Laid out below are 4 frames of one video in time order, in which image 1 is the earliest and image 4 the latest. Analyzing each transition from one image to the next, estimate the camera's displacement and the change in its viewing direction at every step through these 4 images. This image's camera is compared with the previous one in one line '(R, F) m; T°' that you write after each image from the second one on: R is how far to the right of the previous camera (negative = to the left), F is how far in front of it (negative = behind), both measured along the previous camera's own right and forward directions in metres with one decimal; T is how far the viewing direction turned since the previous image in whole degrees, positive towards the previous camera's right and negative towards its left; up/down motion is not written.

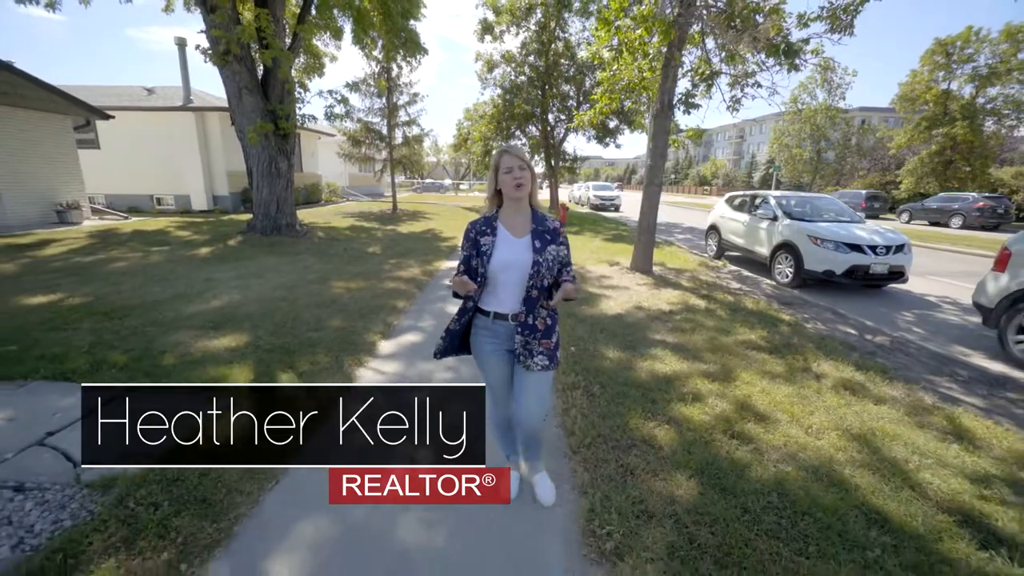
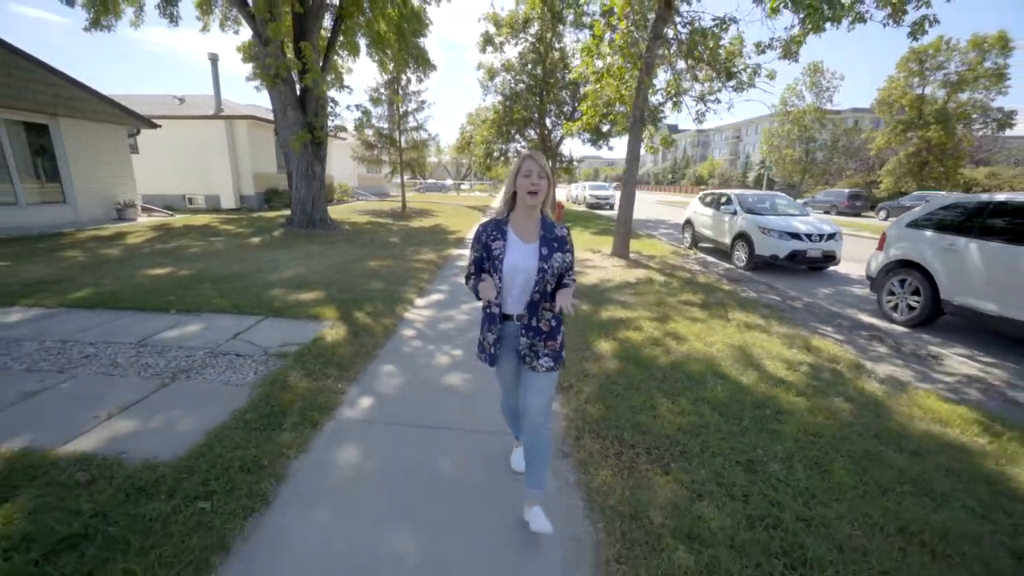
(0.0, -1.6) m; 0°
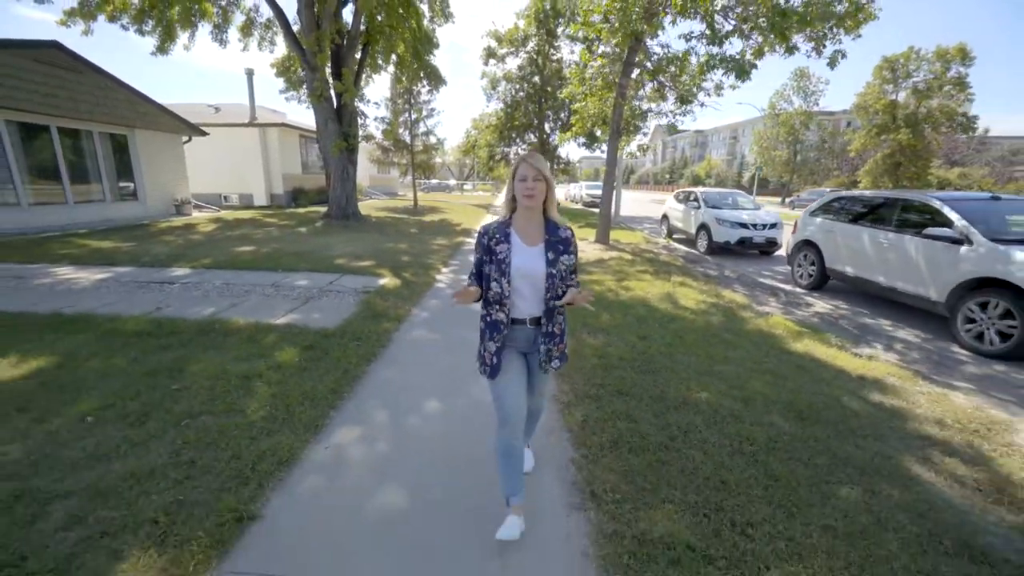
(0.0, -2.1) m; 0°
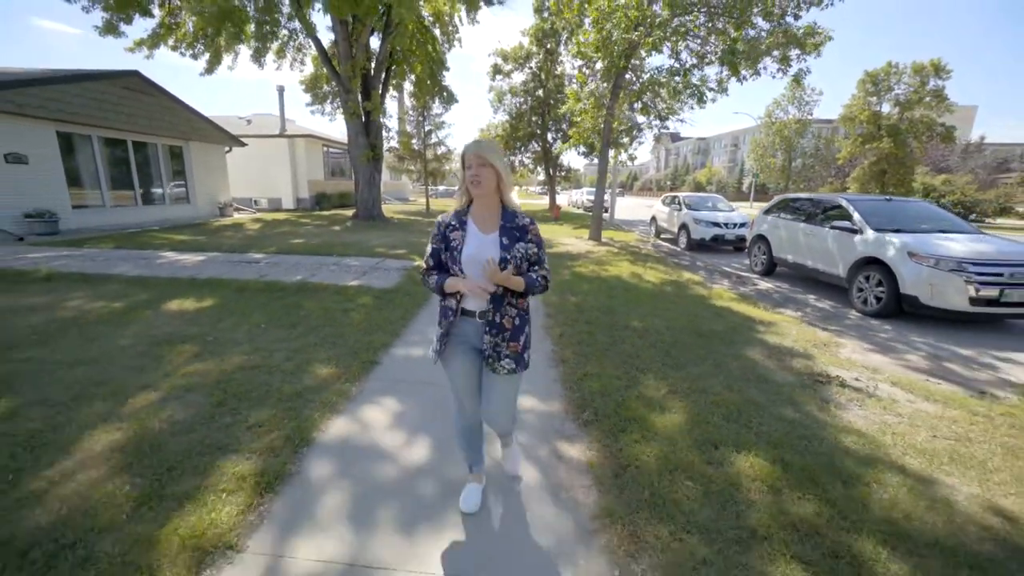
(0.0, -1.8) m; -1°
